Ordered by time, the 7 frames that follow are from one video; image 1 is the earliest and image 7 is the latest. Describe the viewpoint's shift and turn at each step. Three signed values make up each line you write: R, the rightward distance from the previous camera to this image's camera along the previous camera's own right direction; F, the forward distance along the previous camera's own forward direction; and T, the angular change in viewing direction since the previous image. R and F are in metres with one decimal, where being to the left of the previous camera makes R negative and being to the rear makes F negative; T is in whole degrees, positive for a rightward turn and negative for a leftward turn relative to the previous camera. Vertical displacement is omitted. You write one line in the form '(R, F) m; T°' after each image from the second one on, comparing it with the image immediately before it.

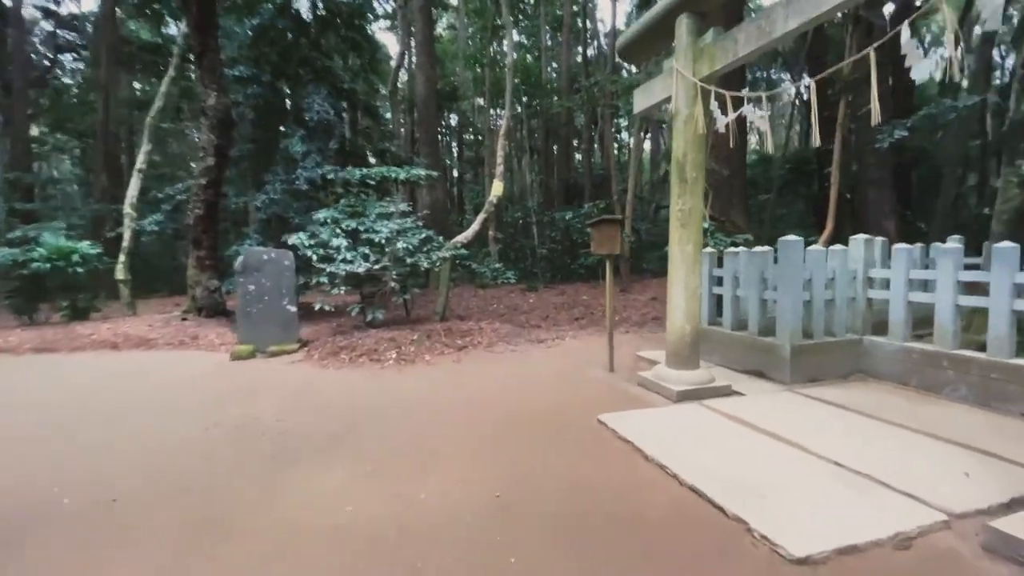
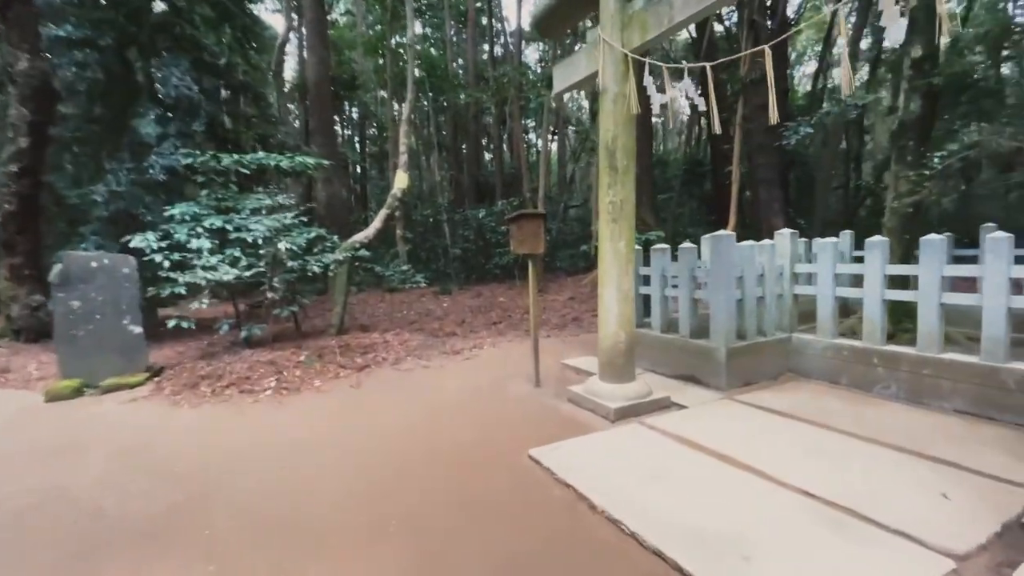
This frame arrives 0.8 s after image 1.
(0.0, +0.7) m; +10°
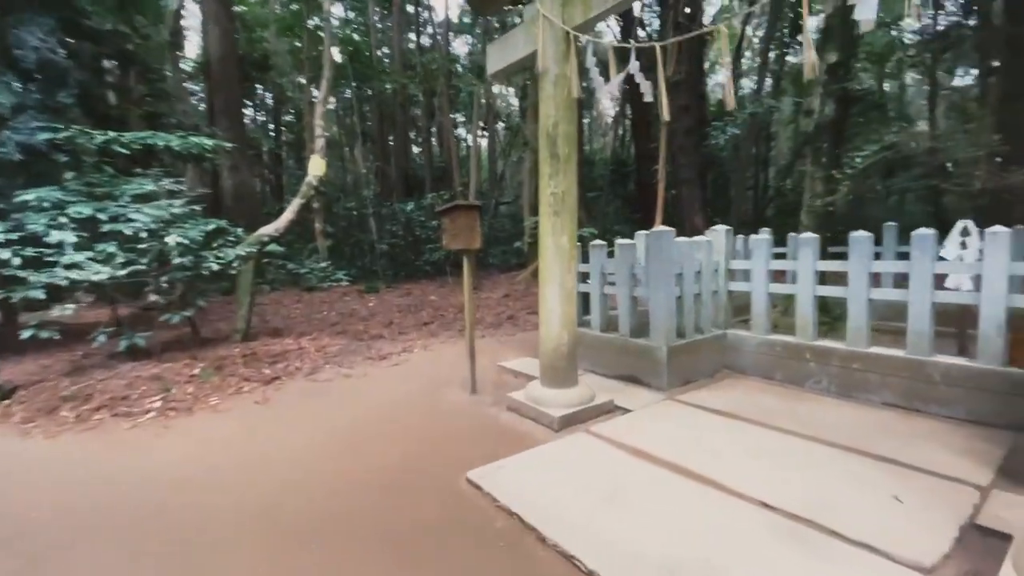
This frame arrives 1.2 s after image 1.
(0.0, +0.3) m; +8°
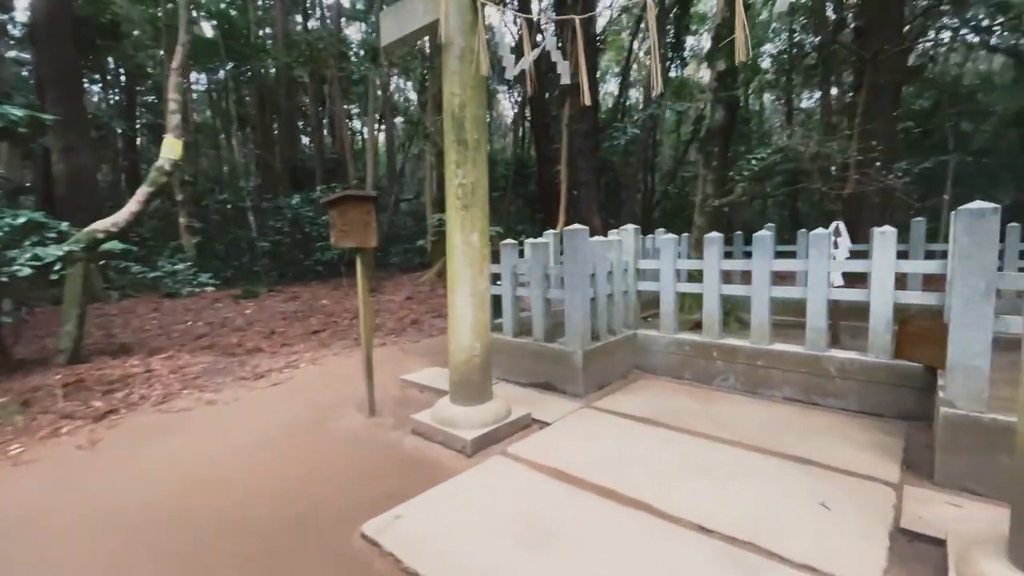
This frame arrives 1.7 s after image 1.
(0.0, +0.4) m; +12°
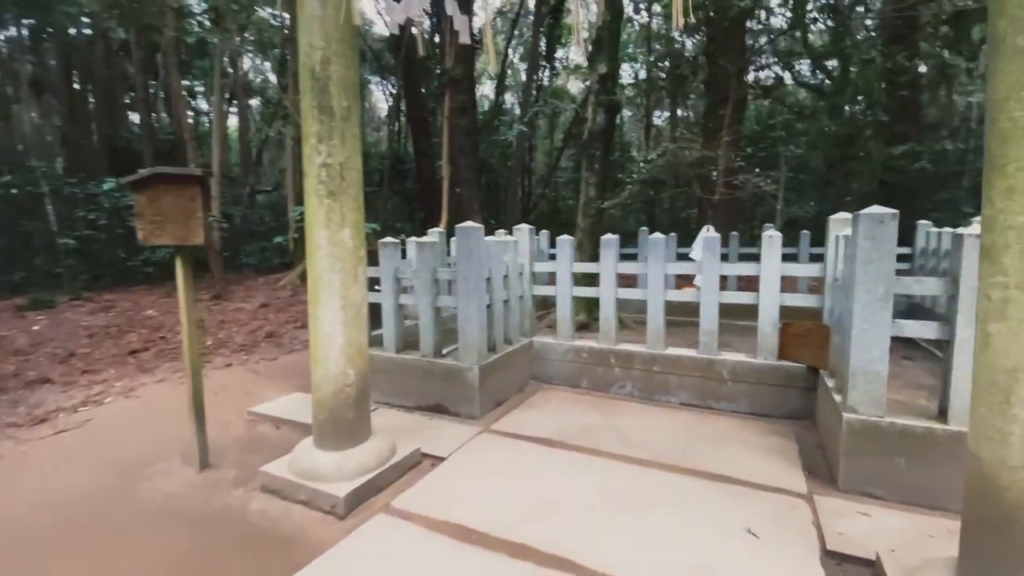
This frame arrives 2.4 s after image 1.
(0.0, +0.5) m; +15°
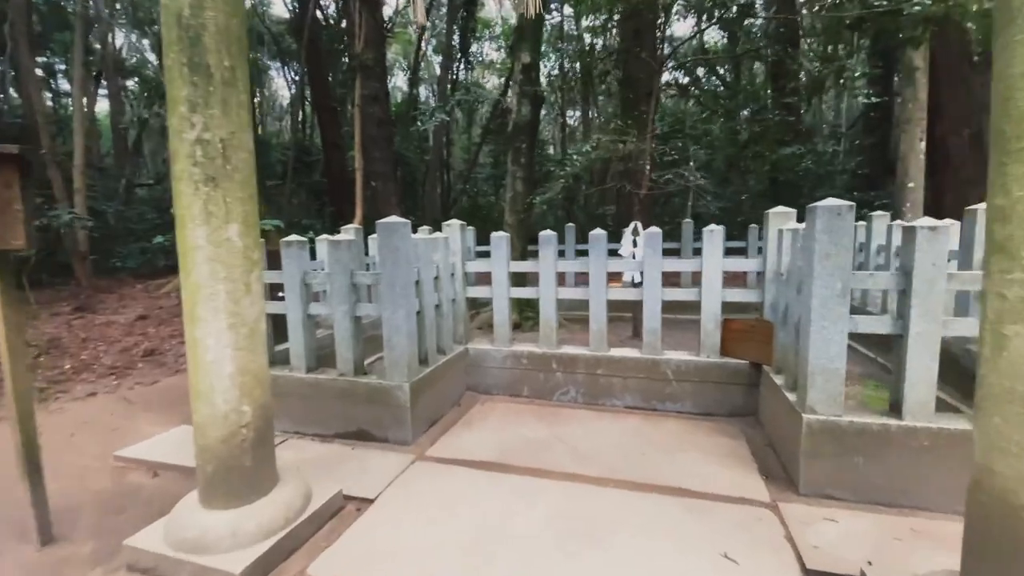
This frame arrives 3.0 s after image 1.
(-0.1, +0.3) m; +10°
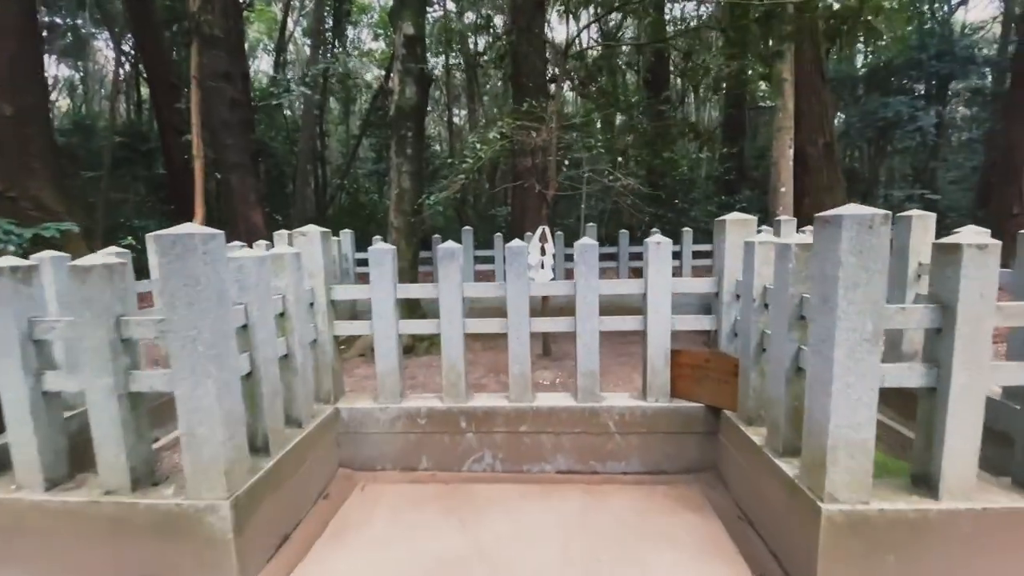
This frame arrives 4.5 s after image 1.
(0.0, +0.8) m; +13°
